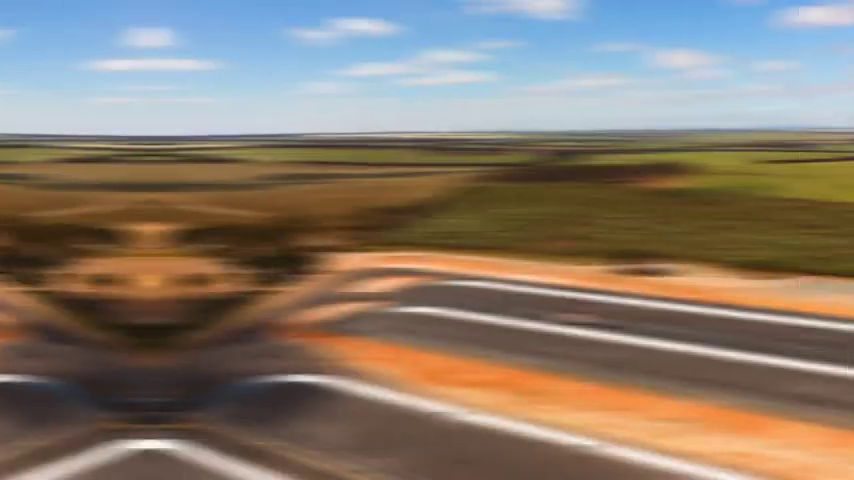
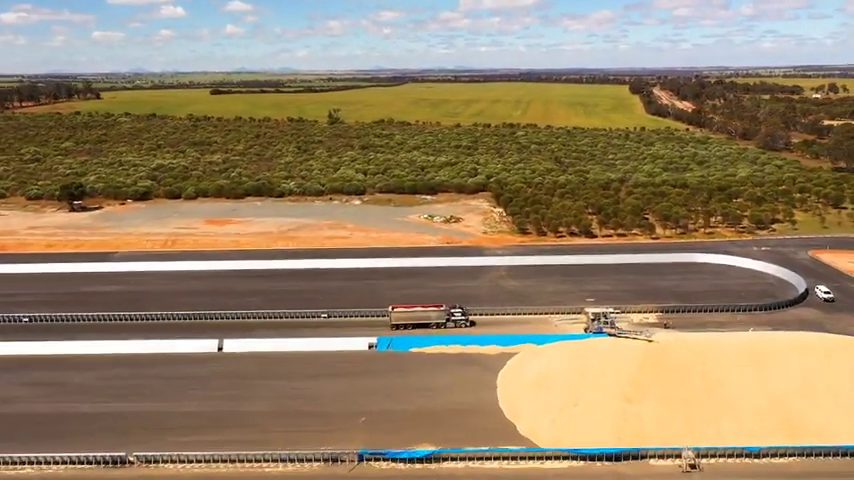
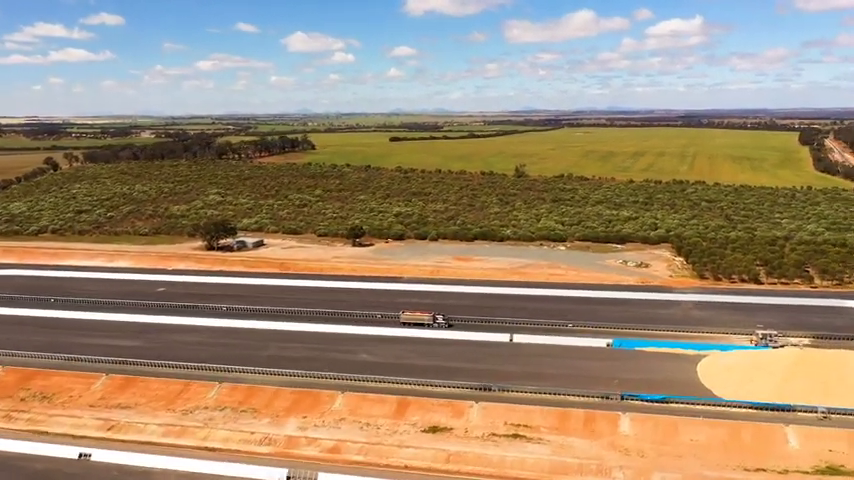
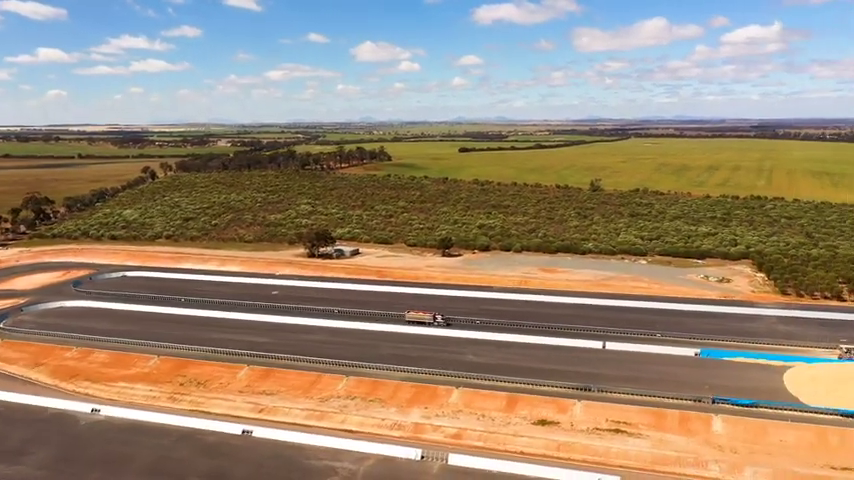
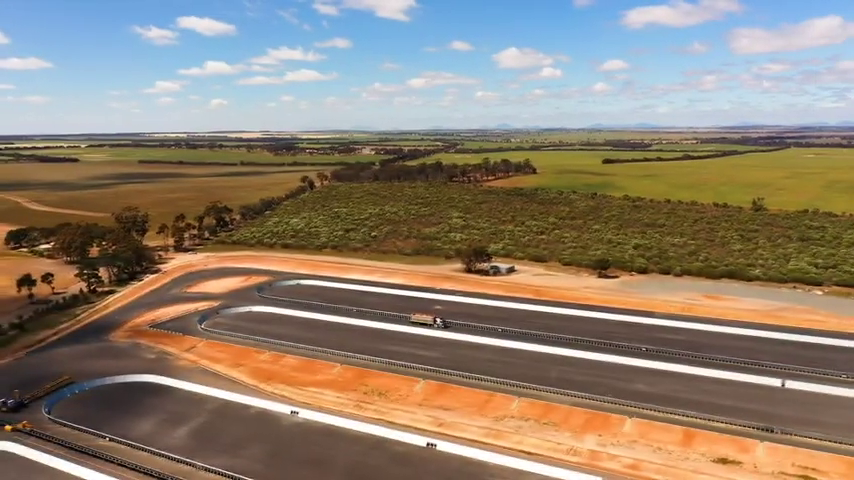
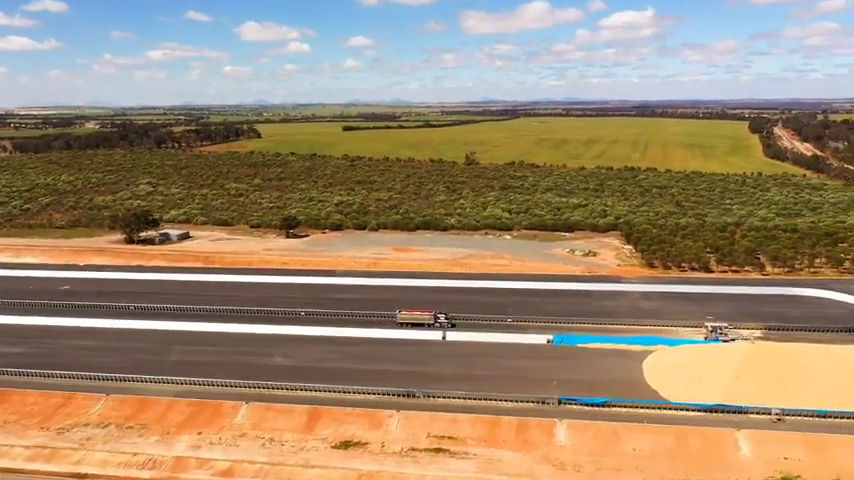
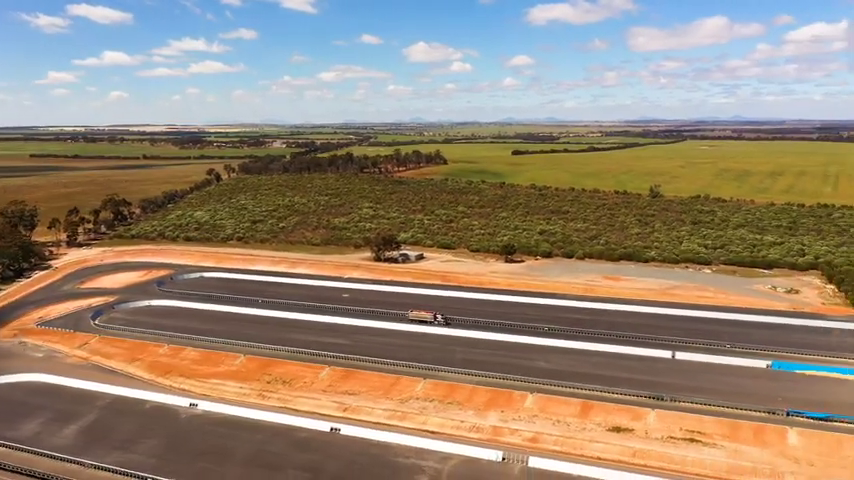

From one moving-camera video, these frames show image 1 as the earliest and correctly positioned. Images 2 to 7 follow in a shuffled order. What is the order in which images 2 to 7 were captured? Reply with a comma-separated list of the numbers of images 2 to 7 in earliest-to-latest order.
5, 7, 4, 3, 6, 2
